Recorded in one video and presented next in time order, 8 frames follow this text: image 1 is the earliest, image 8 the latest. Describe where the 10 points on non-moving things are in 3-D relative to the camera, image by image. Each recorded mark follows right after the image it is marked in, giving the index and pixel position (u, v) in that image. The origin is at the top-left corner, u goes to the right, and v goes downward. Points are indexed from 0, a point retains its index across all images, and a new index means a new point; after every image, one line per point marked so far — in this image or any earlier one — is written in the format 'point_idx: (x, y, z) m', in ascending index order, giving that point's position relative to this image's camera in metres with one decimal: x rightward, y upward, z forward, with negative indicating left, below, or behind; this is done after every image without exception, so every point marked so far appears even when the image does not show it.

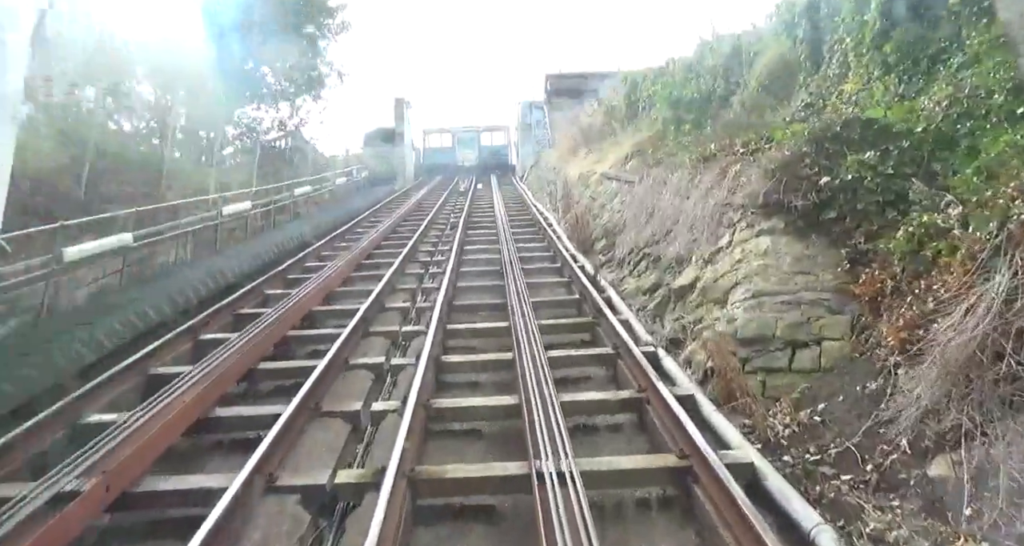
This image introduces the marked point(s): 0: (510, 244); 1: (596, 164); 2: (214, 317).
0: (-0.1, +0.7, +10.3) m
1: (+1.8, +2.5, +12.7) m
2: (-3.3, -0.5, +6.3) m
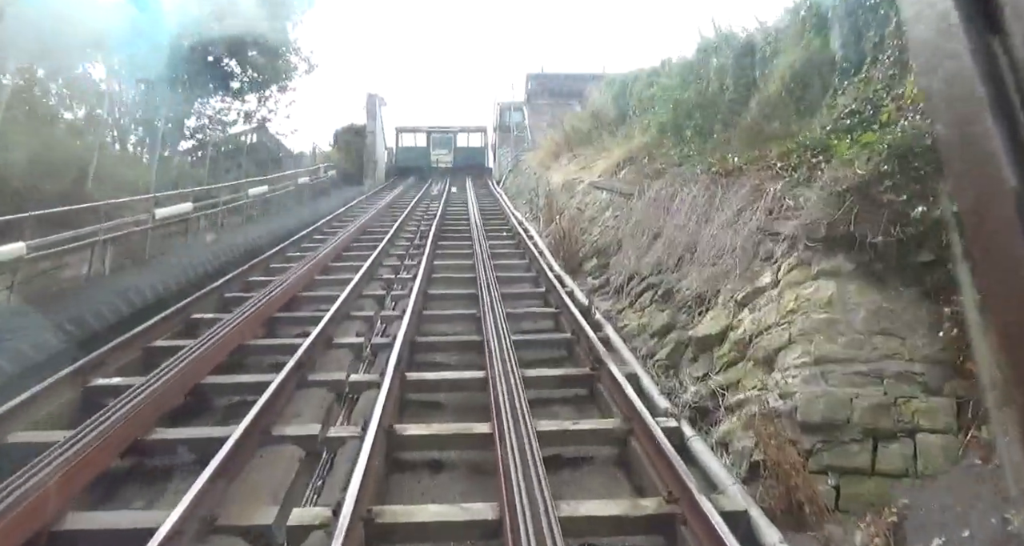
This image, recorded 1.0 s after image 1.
0: (-0.4, +0.4, +9.2) m
1: (+1.4, +2.1, +11.6) m
2: (-3.5, -0.7, +5.0) m
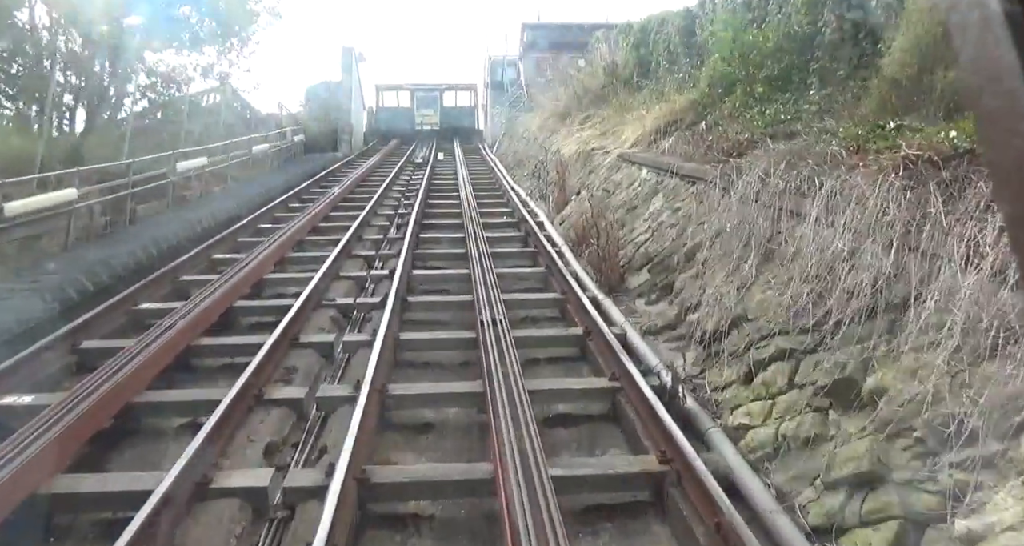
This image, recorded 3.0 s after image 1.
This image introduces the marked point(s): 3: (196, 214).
0: (-0.3, +0.3, +6.8) m
1: (+1.5, +2.2, +9.2) m
2: (-3.3, -1.1, +2.7) m
3: (-4.5, +0.9, +8.2) m
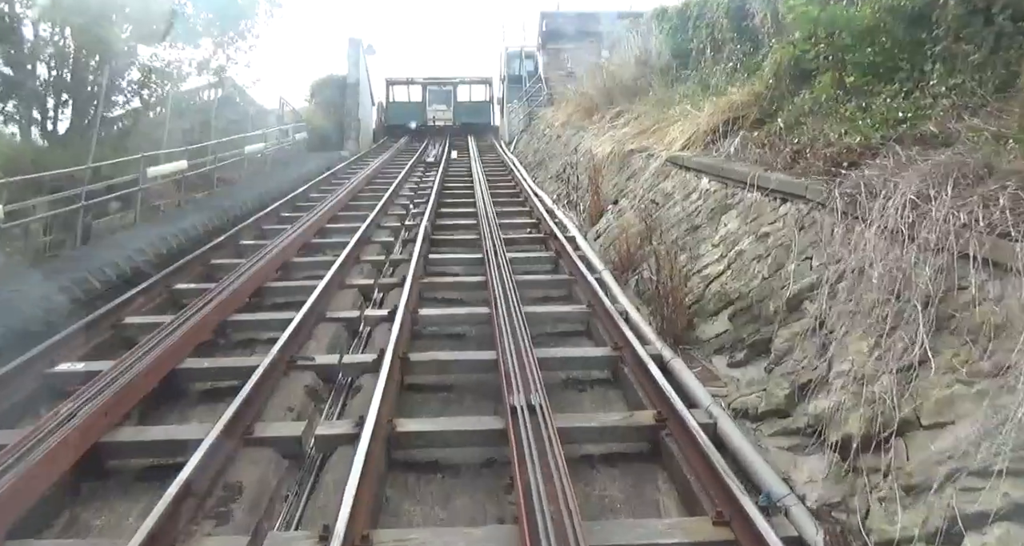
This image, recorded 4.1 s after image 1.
0: (0.0, 0.0, +5.6) m
1: (+1.8, +1.9, +7.9) m
2: (-3.1, -1.4, +1.6) m
3: (-4.2, +0.6, +7.1) m
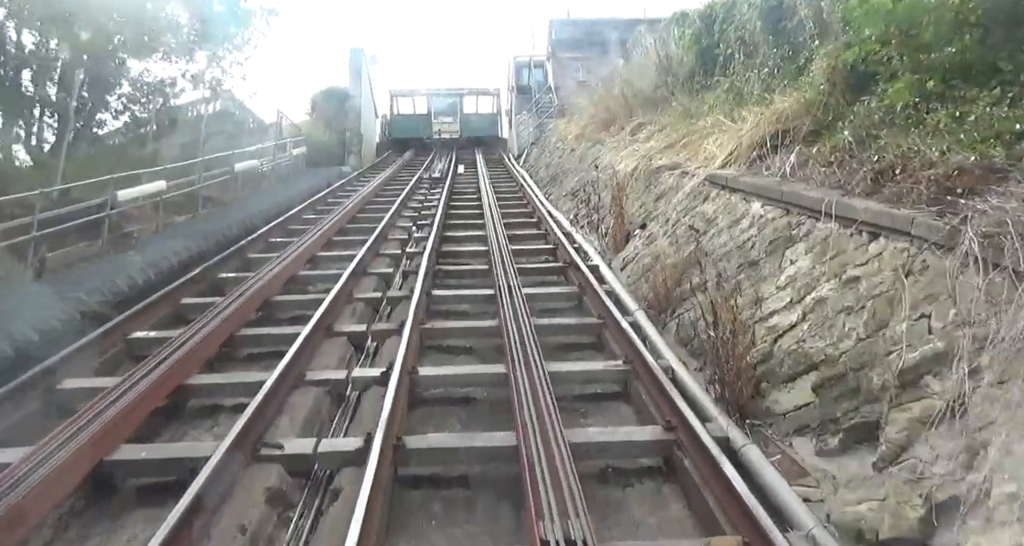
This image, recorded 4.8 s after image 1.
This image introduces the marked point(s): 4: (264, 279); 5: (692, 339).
0: (+0.1, -0.3, +4.8) m
1: (+2.0, +1.6, +7.1) m
2: (-3.0, -1.7, +0.8) m
3: (-4.0, +0.2, +6.3) m
4: (-2.5, -0.1, +5.8) m
5: (+1.3, -0.5, +4.1) m
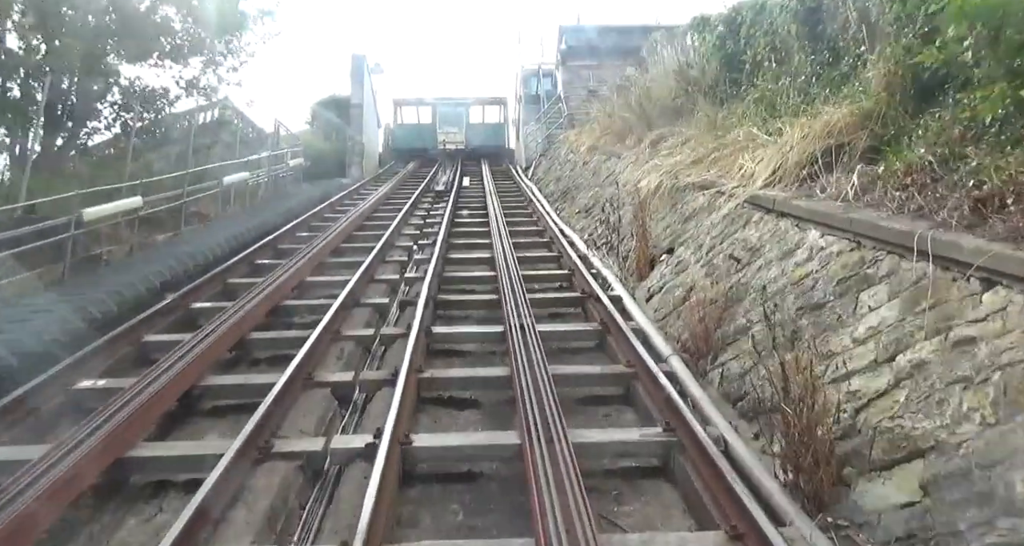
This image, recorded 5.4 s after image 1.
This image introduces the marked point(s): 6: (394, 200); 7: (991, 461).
0: (+0.2, -0.6, +4.1) m
1: (+2.1, +1.3, +6.5) m
2: (-3.0, -1.9, +0.1) m
3: (-3.9, -0.1, +5.7) m
4: (-2.4, -0.3, +5.1) m
5: (+1.4, -0.7, +3.4) m
6: (-2.7, +1.6, +12.9) m
7: (+1.8, -0.7, +2.2) m
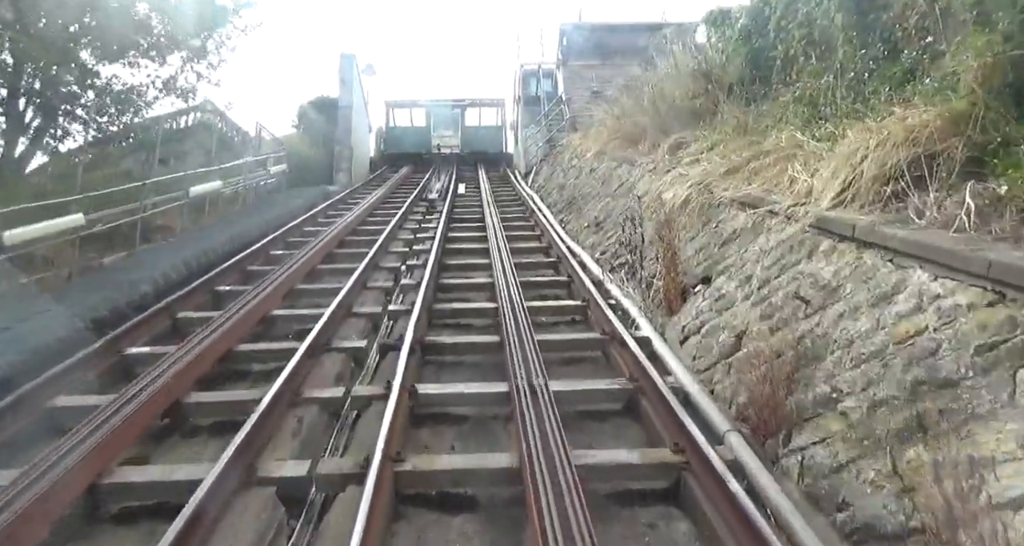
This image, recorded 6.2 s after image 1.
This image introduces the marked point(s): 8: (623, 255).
0: (+0.2, -0.9, +3.2) m
1: (+2.1, +1.0, +5.5) m
2: (-2.9, -2.2, -0.9) m
3: (-3.9, -0.4, +4.7) m
4: (-2.4, -0.6, +4.2) m
5: (+1.4, -1.0, +2.4) m
6: (-2.7, +1.3, +12.0) m
7: (+1.9, -1.0, +1.2) m
8: (+1.2, +0.2, +6.1) m
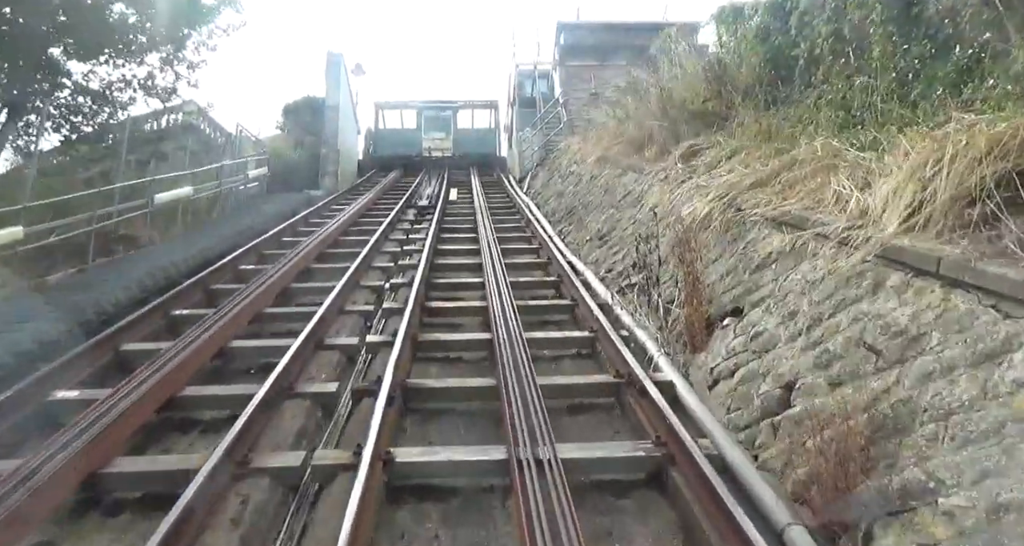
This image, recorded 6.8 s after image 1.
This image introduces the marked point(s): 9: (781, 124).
0: (+0.2, -1.1, +2.5) m
1: (+2.1, +0.8, +4.9) m
2: (-2.9, -2.3, -1.6) m
3: (-3.9, -0.6, +4.0) m
4: (-2.4, -0.8, +3.5) m
5: (+1.4, -1.2, +1.8) m
6: (-2.8, +1.1, +11.3) m
7: (+1.9, -1.2, +0.6) m
8: (+1.2, 0.0, +5.5) m
9: (+2.9, +1.6, +6.1) m
